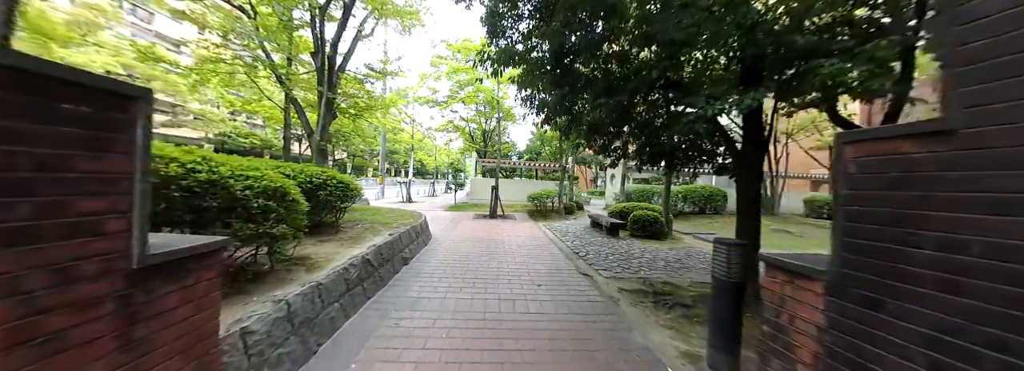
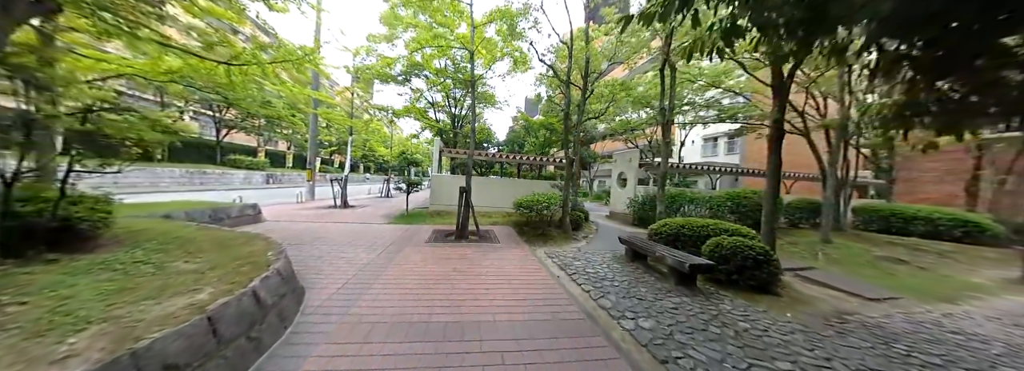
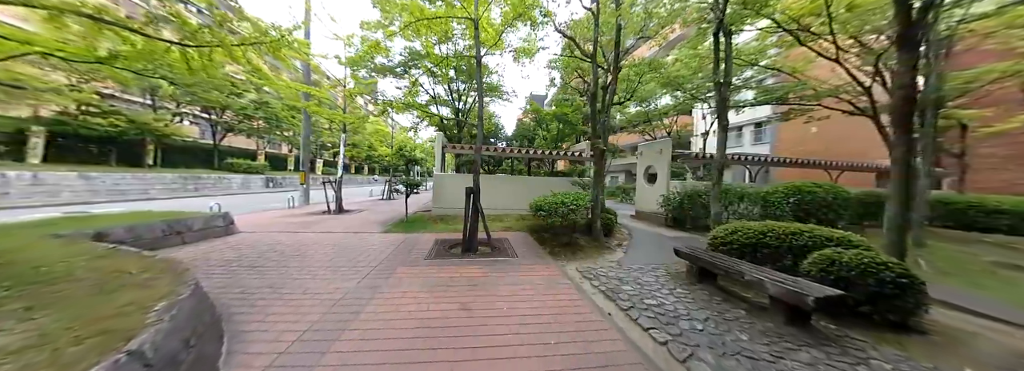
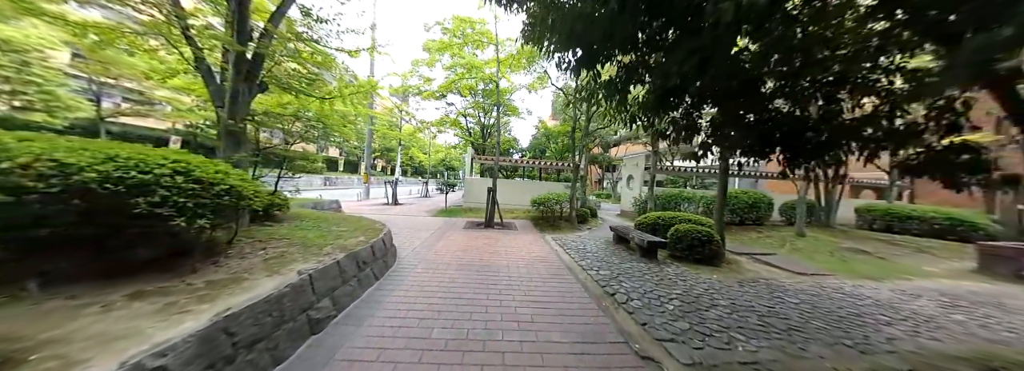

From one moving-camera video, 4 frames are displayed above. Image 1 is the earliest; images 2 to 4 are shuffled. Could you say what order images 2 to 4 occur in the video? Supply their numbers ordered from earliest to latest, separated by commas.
4, 2, 3
